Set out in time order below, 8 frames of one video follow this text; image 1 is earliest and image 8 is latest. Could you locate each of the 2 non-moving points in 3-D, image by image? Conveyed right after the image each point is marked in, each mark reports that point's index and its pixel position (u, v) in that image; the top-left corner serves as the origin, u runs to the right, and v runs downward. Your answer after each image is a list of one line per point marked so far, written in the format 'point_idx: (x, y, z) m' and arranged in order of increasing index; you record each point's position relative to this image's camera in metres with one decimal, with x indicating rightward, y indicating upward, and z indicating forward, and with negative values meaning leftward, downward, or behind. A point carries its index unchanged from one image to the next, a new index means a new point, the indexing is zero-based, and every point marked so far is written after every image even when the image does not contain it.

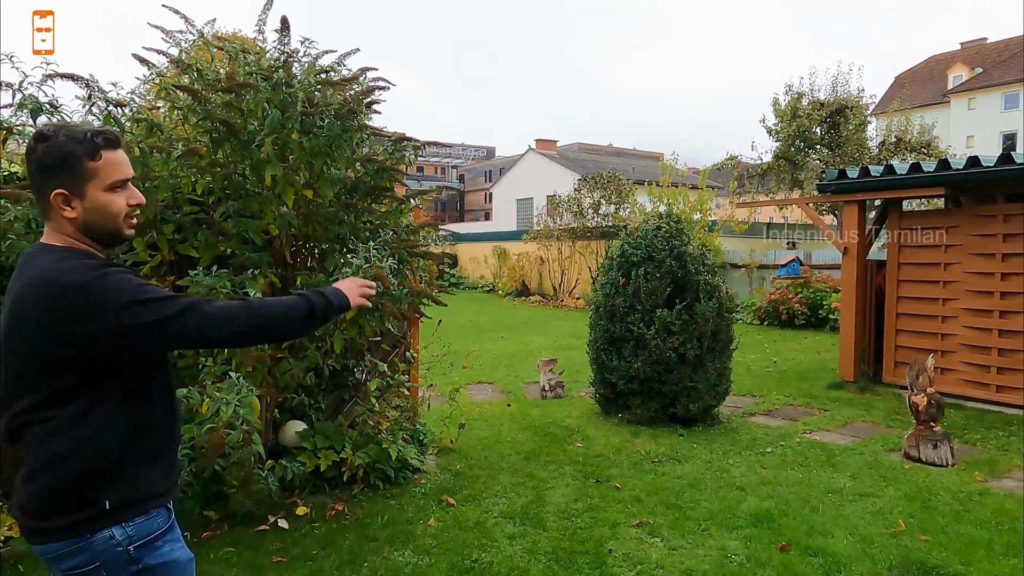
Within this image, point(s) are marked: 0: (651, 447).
0: (+1.1, -1.3, +5.3) m
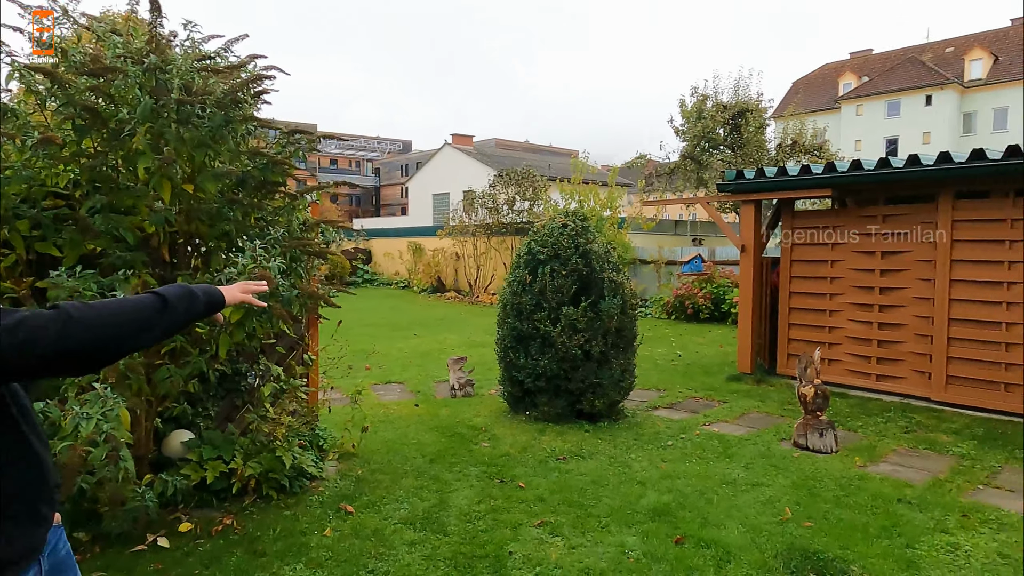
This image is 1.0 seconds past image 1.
0: (+0.4, -1.3, +5.3) m
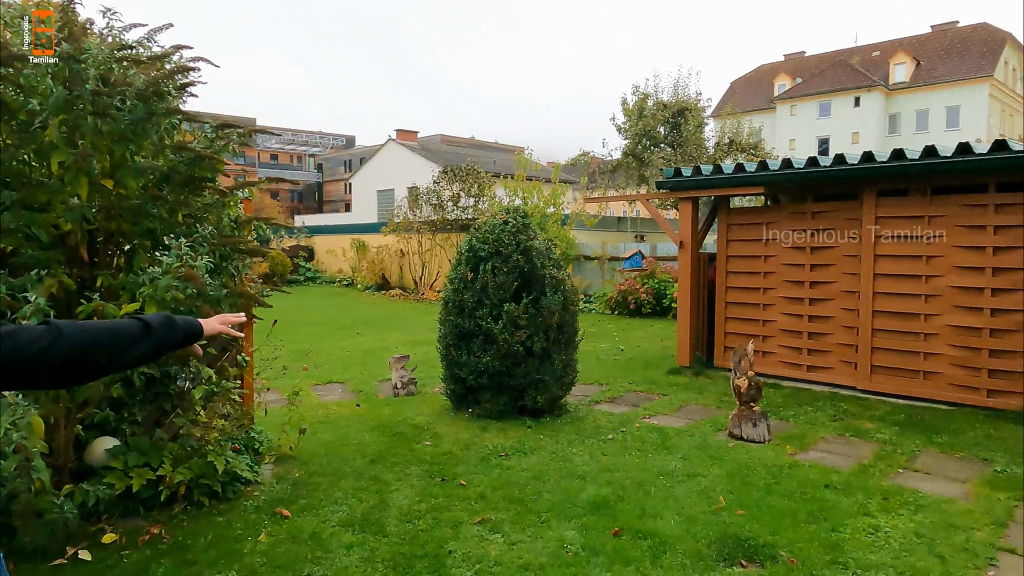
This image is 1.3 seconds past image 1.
0: (-0.1, -1.2, +5.3) m
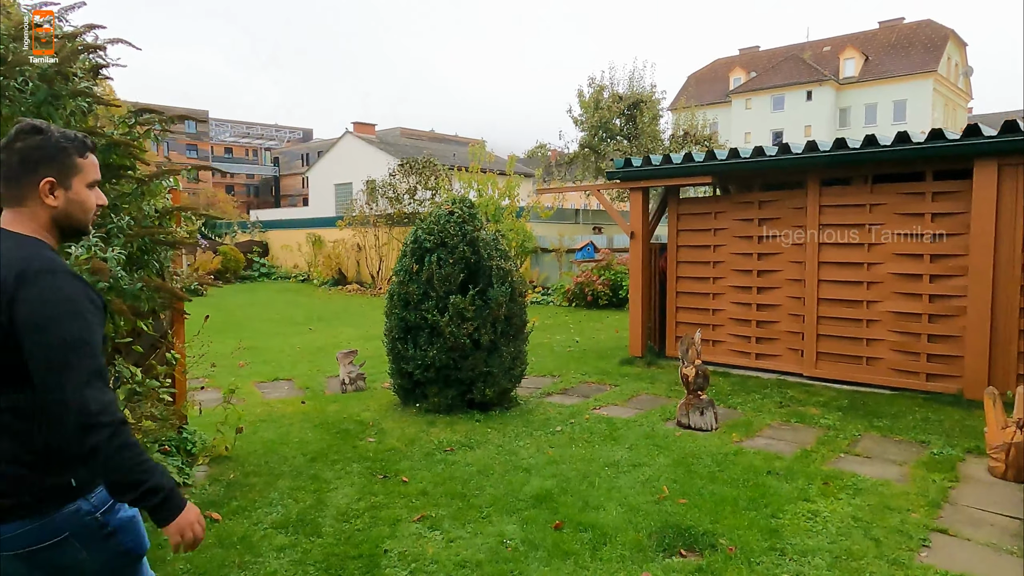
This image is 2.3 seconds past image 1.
0: (-0.5, -1.2, +5.2) m
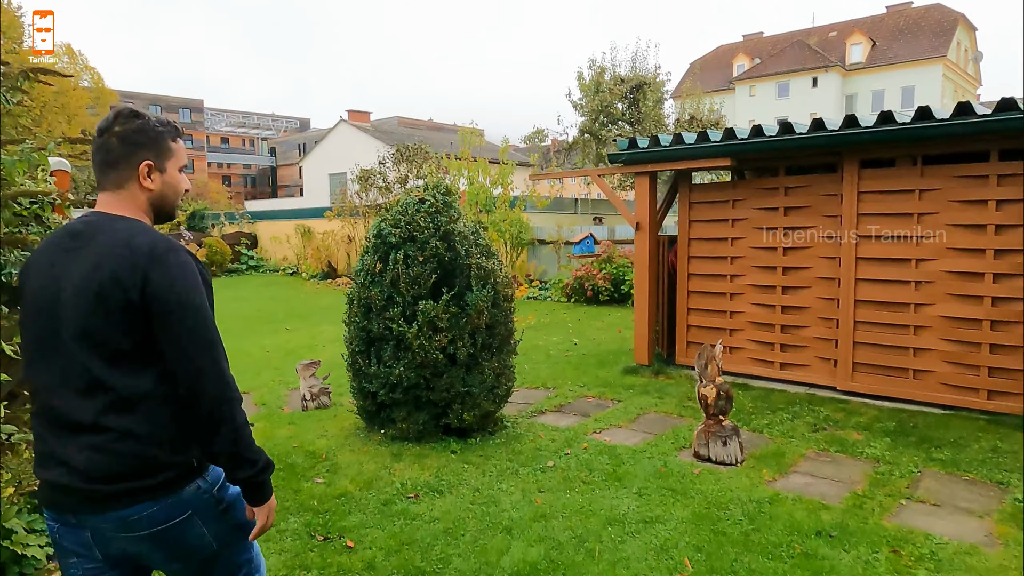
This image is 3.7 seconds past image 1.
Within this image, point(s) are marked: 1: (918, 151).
0: (-0.6, -1.2, +4.3) m
1: (+3.4, +1.1, +5.5) m
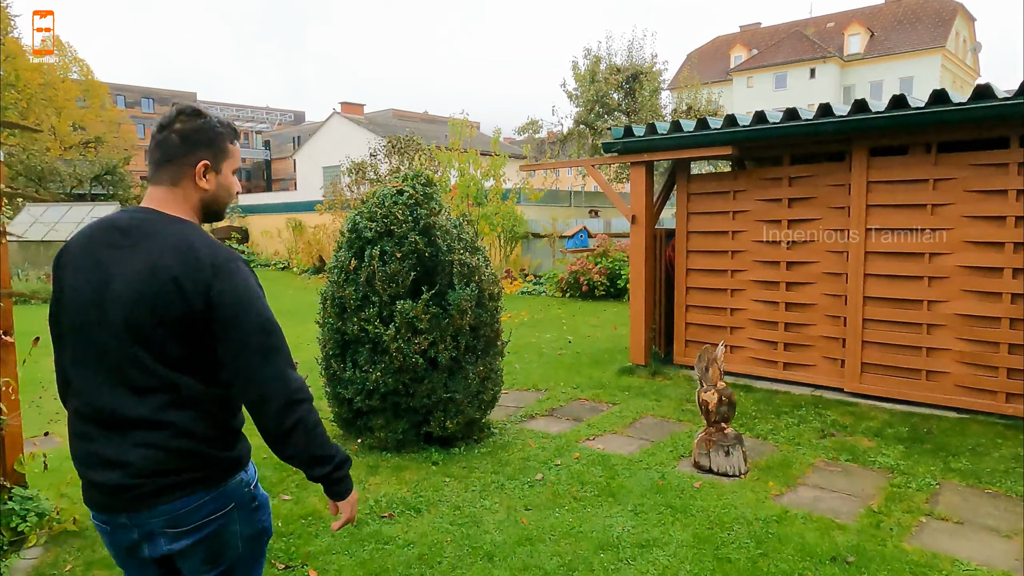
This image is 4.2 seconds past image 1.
0: (-0.7, -1.2, +3.9) m
1: (+3.3, +1.2, +5.2) m
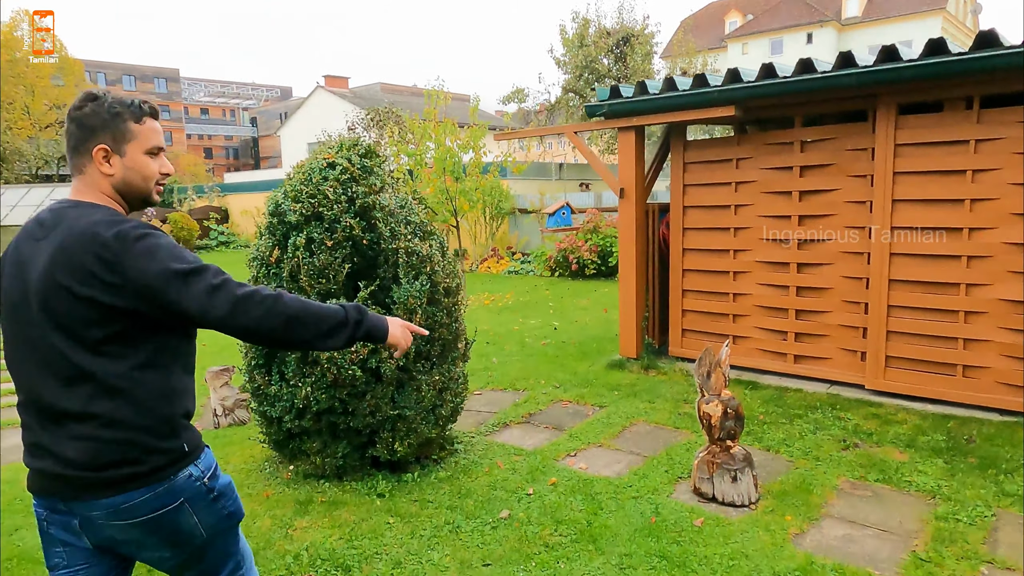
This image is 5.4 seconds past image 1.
0: (-0.9, -1.2, +3.2) m
1: (+3.0, +1.3, +4.4) m
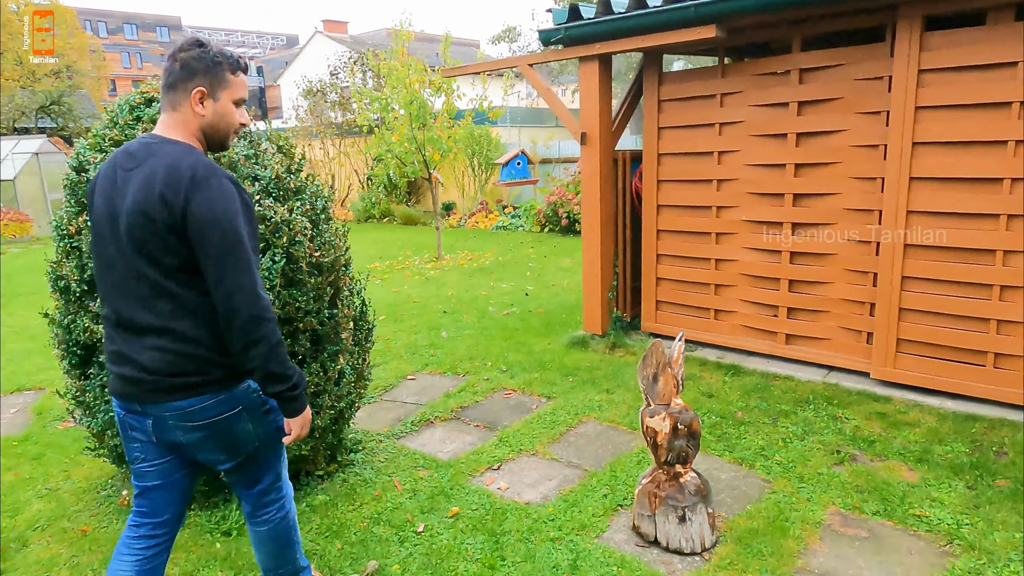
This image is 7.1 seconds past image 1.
0: (-1.4, -1.1, +2.4) m
1: (+2.5, +1.5, +3.3) m
